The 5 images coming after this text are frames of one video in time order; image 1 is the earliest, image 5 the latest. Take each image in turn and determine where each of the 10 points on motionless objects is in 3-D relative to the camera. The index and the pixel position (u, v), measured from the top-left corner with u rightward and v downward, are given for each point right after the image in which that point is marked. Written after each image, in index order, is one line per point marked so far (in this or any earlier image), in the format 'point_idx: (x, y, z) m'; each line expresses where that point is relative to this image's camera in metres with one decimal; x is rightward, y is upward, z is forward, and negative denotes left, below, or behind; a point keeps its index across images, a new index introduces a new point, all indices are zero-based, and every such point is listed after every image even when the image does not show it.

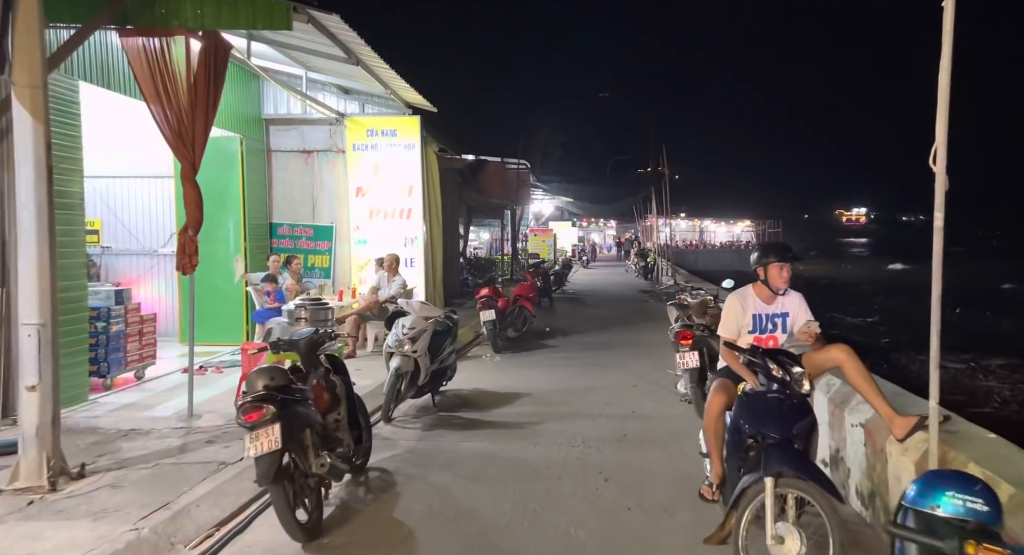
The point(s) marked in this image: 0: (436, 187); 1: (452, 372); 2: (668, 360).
0: (-1.3, +1.5, +12.0) m
1: (-0.6, -1.0, +7.5) m
2: (+2.1, -1.1, +9.6) m
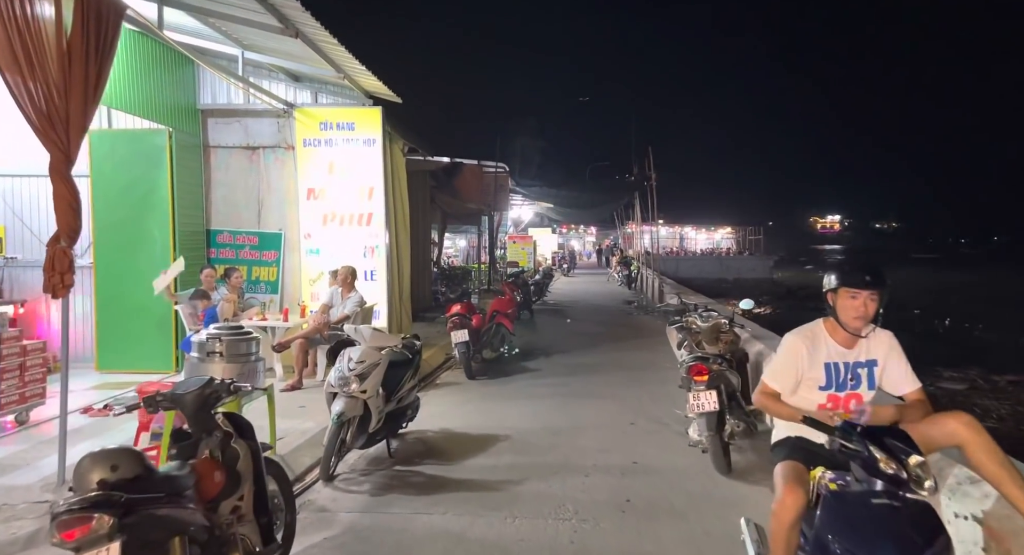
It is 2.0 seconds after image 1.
0: (-1.7, +1.3, +10.7) m
1: (-0.9, -1.2, +6.2) m
2: (+1.8, -1.3, +8.3) m
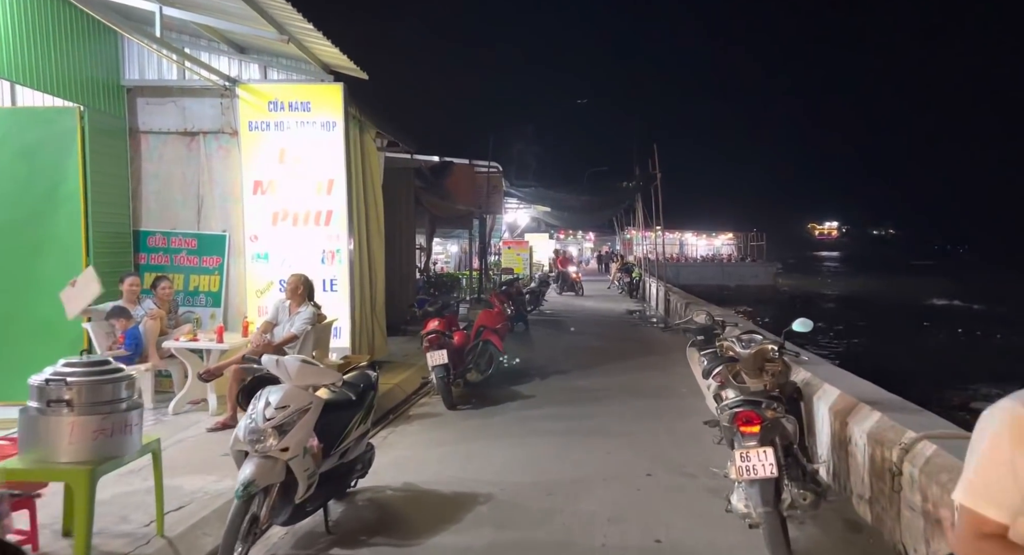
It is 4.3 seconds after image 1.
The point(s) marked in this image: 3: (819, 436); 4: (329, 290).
0: (-1.8, +1.2, +9.3) m
1: (-1.0, -1.2, +4.7) m
2: (+1.7, -1.4, +6.9) m
3: (+2.3, -1.2, +5.2) m
4: (-1.9, -0.1, +7.4) m
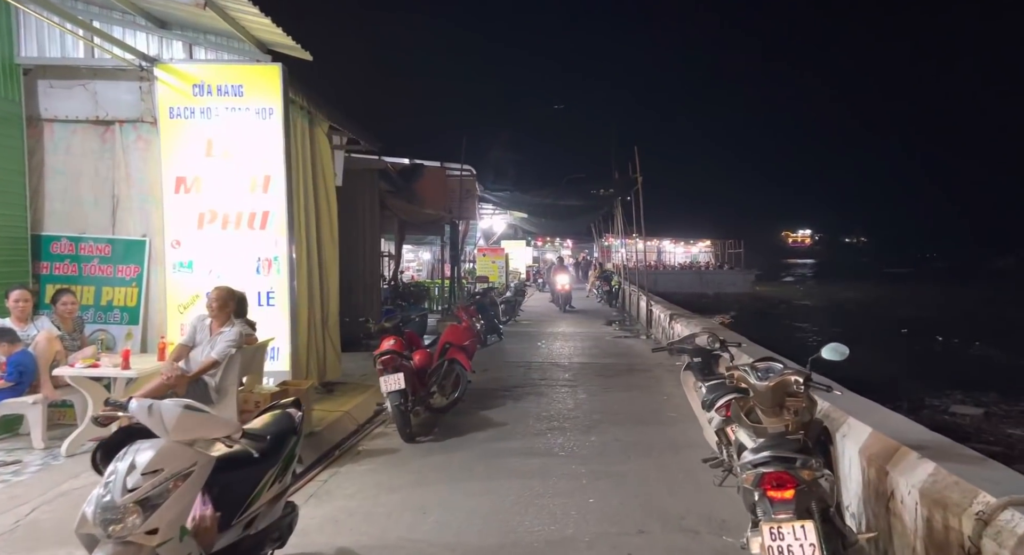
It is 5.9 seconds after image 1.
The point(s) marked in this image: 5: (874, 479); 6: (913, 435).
0: (-2.2, +1.1, +8.3) m
1: (-1.2, -1.3, +3.7) m
2: (+1.4, -1.5, +6.0) m
3: (+2.0, -1.2, +4.3) m
4: (-2.2, -0.2, +6.3) m
5: (+2.0, -1.1, +3.9) m
6: (+2.3, -0.9, +4.1) m
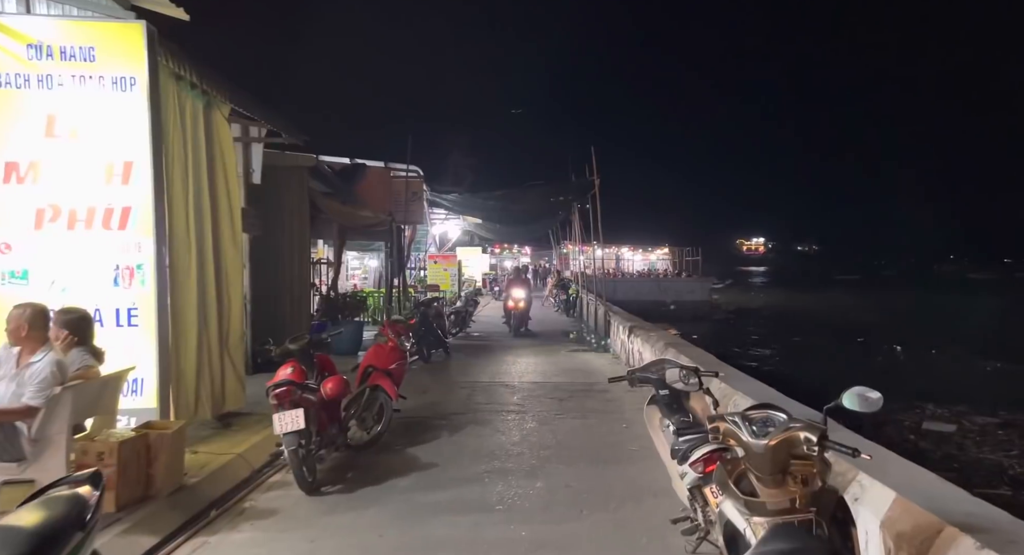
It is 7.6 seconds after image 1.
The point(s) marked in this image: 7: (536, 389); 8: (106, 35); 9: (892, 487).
0: (-2.8, +1.0, +7.0) m
1: (-1.6, -1.4, +2.4) m
2: (+0.9, -1.6, +4.9) m
3: (+1.6, -1.3, +3.2) m
4: (-2.7, -0.3, +5.0) m
5: (+1.6, -1.2, +2.9) m
6: (+1.9, -1.0, +3.0) m
7: (+0.3, -1.5, +9.5) m
8: (-2.8, +1.7, +4.9) m
9: (+1.7, -1.0, +3.2) m
